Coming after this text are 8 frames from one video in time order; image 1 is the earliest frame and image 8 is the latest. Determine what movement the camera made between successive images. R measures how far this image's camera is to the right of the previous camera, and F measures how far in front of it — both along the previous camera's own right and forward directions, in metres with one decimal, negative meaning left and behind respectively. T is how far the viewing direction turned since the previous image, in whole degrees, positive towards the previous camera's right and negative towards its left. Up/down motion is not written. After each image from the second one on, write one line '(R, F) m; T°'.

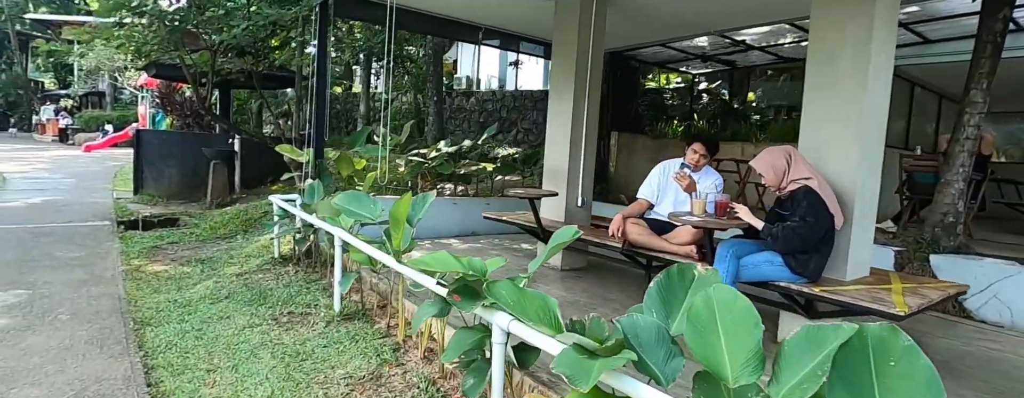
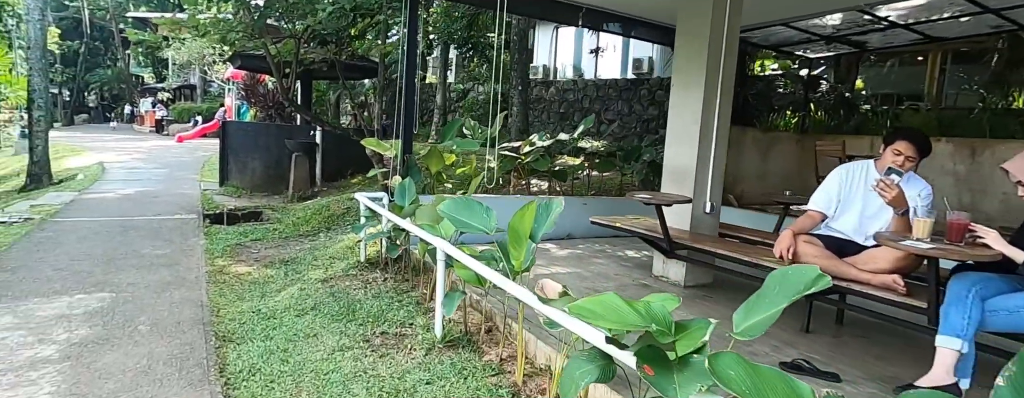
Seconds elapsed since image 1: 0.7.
(-0.3, +0.5) m; -6°
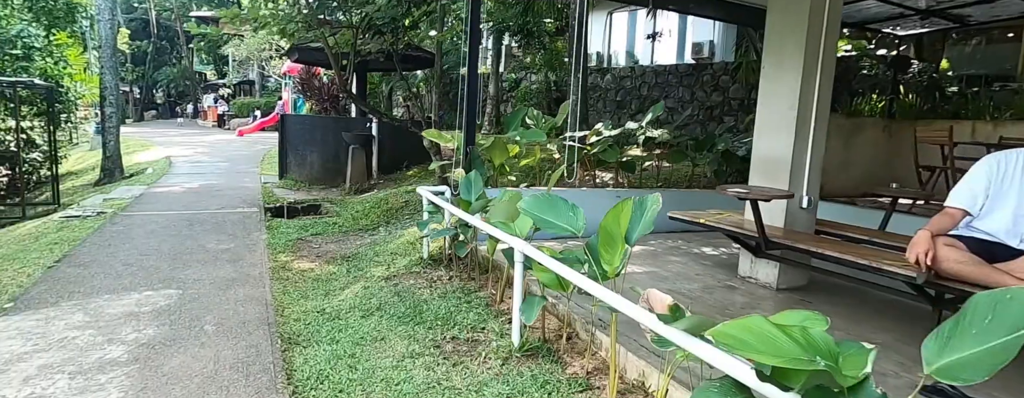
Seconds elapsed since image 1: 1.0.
(-0.1, +0.2) m; -5°
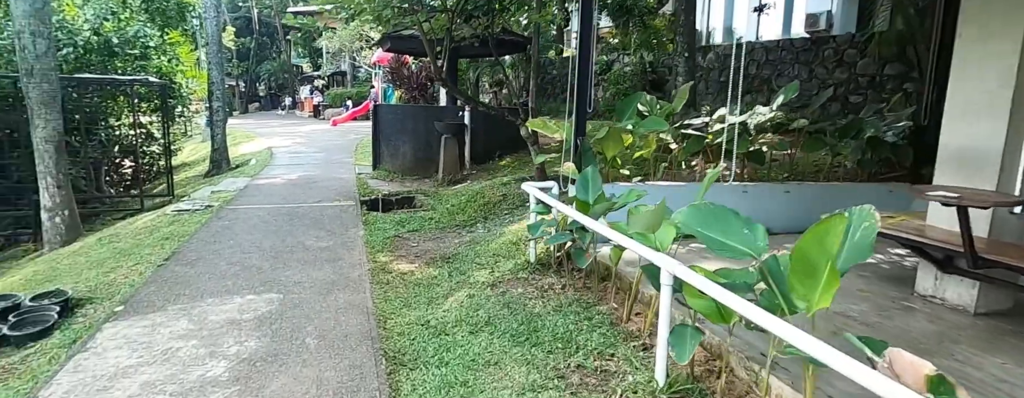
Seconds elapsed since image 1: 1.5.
(-0.2, +0.4) m; -8°
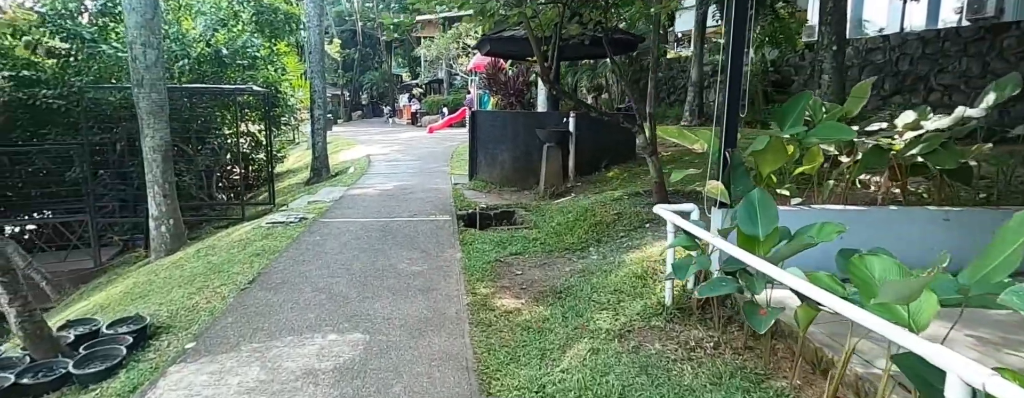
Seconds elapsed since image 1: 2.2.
(-0.2, +0.6) m; -9°
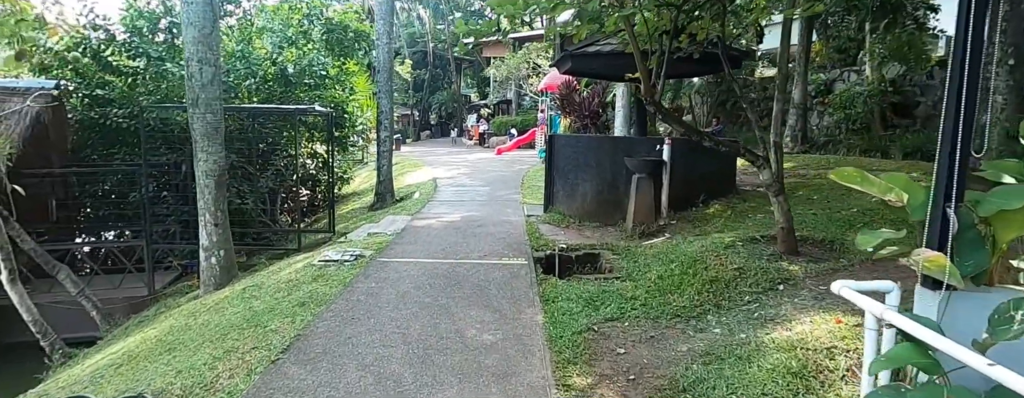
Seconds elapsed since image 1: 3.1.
(-0.2, +0.8) m; -6°
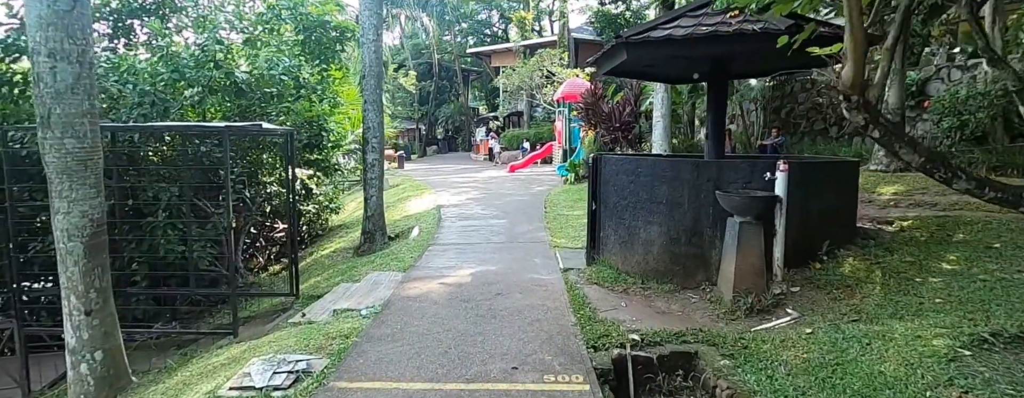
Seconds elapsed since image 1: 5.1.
(-0.2, +1.9) m; -1°
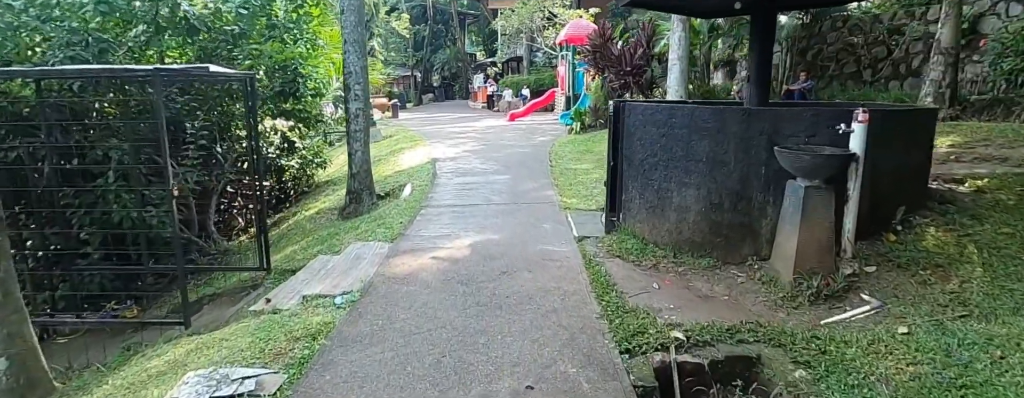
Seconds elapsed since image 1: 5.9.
(-0.1, +0.8) m; 0°
